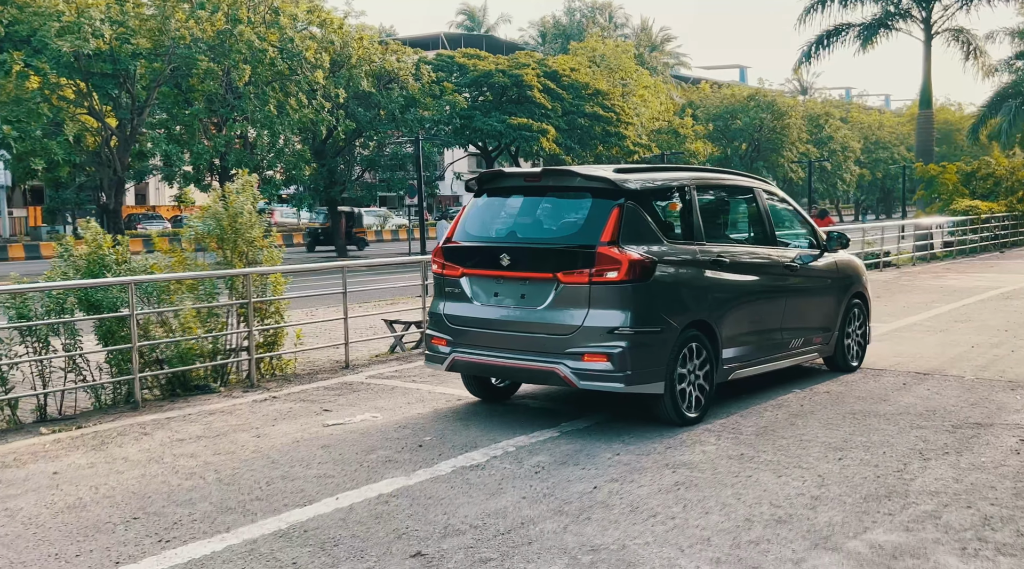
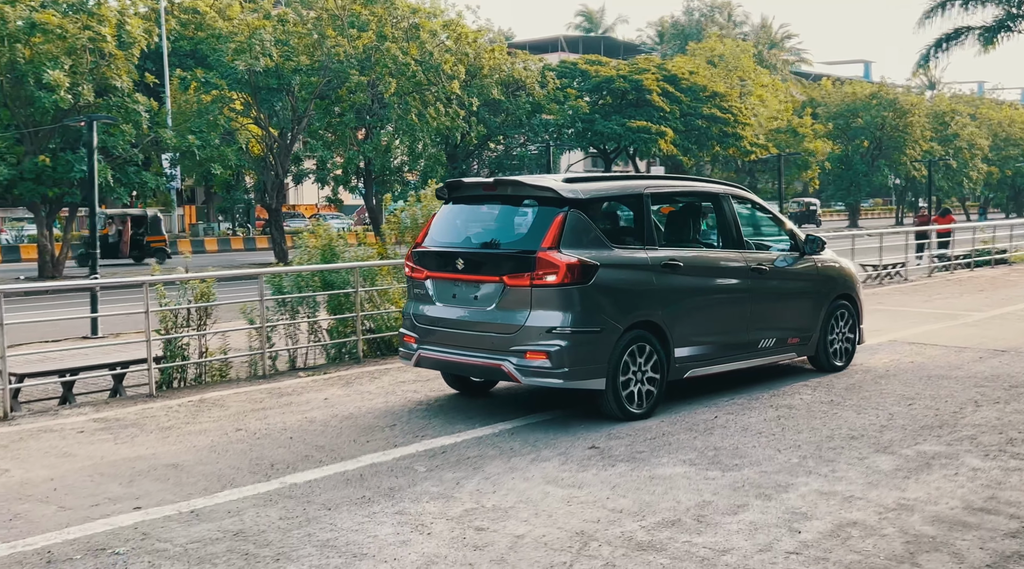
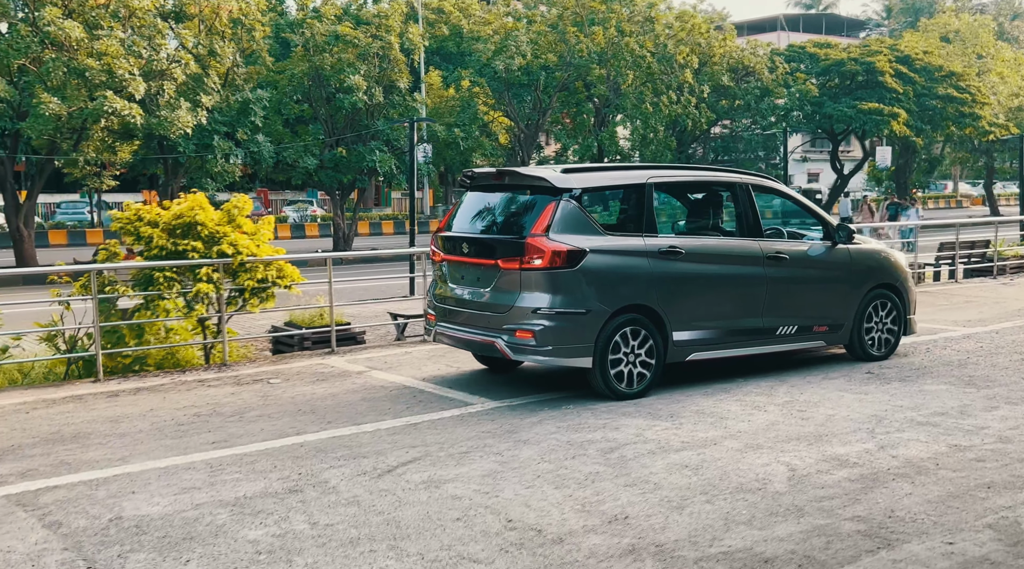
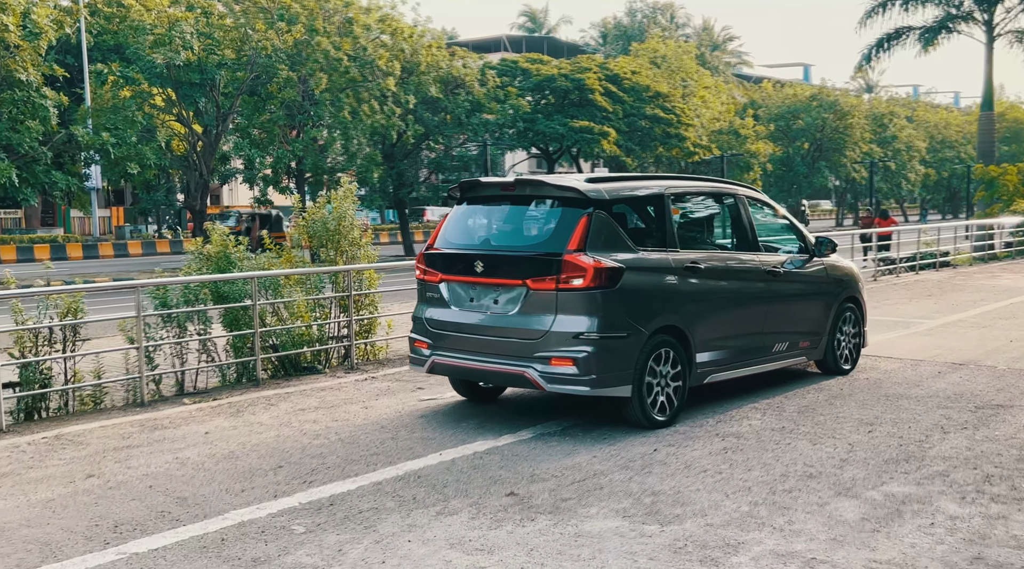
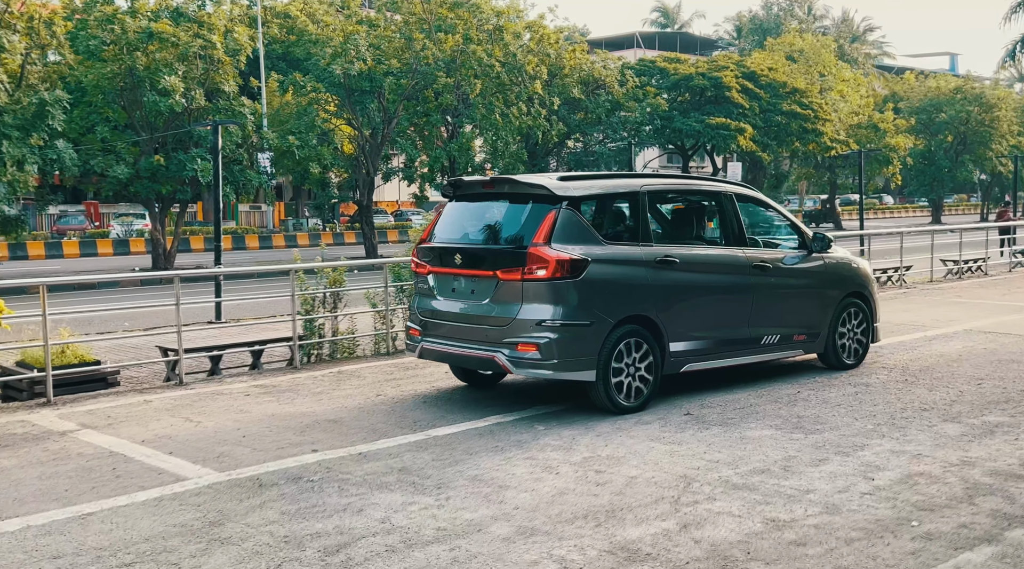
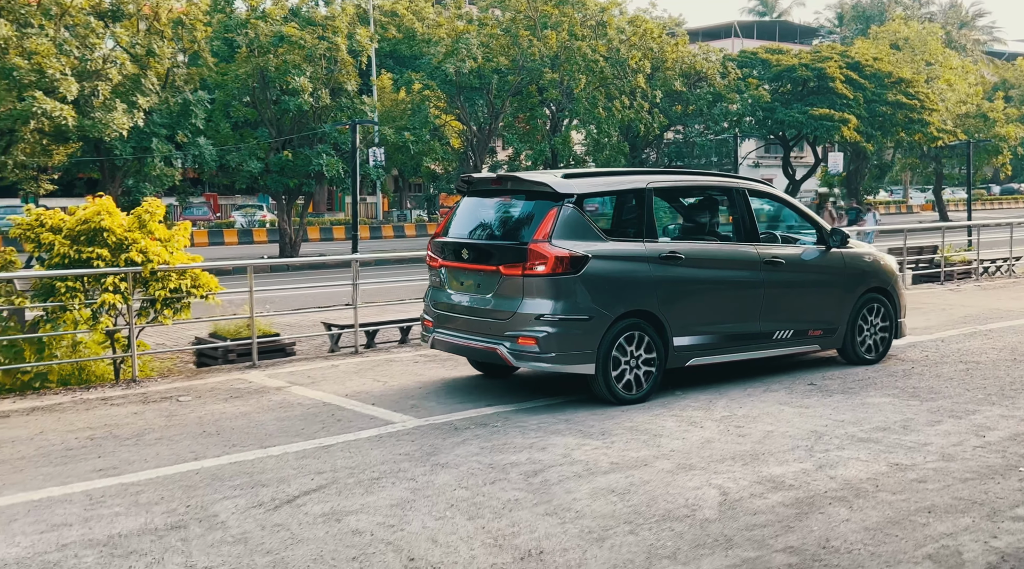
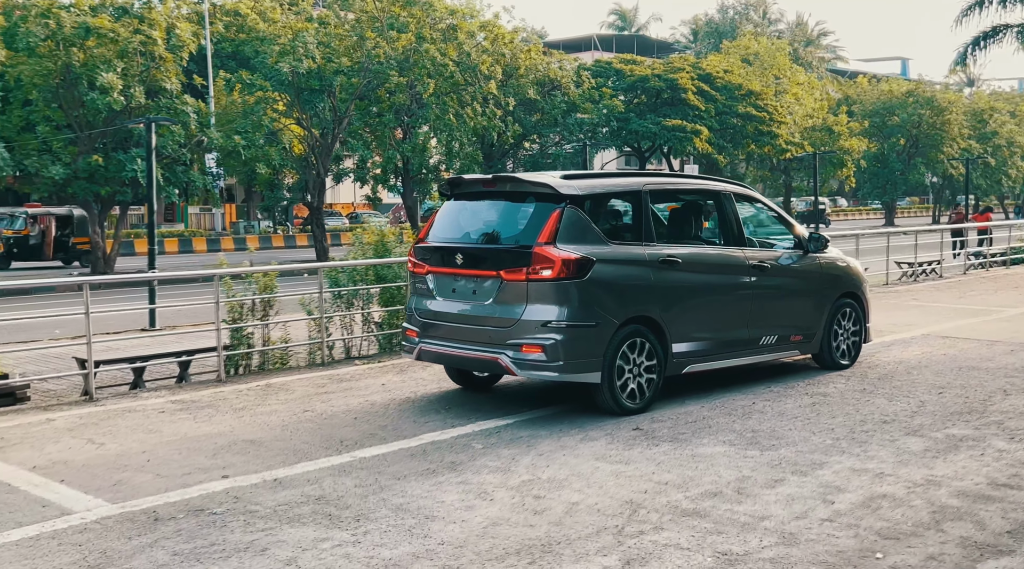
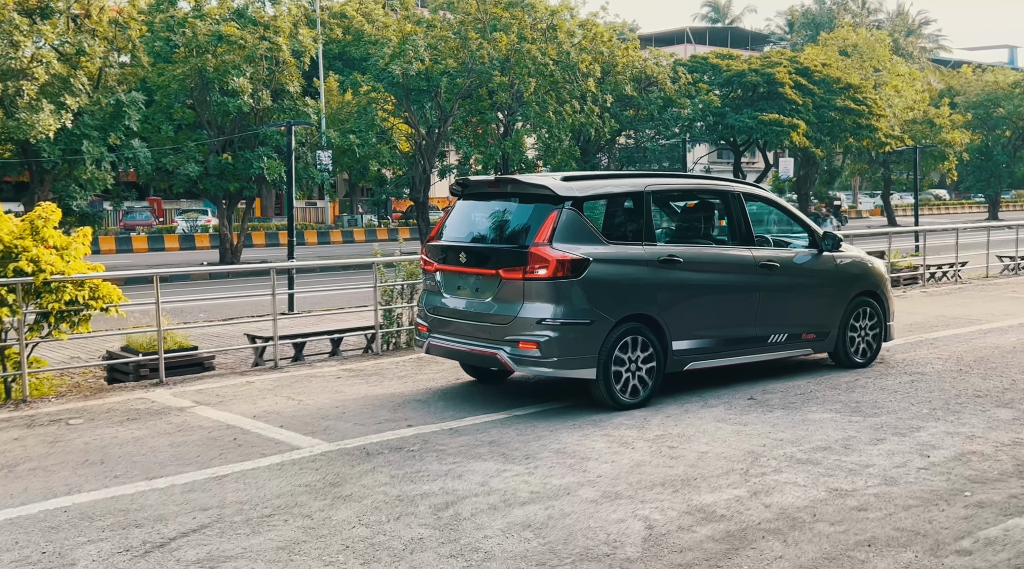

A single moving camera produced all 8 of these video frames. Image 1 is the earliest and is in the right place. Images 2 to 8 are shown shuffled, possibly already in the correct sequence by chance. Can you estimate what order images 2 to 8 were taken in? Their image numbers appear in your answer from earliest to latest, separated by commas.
4, 2, 7, 5, 8, 6, 3
